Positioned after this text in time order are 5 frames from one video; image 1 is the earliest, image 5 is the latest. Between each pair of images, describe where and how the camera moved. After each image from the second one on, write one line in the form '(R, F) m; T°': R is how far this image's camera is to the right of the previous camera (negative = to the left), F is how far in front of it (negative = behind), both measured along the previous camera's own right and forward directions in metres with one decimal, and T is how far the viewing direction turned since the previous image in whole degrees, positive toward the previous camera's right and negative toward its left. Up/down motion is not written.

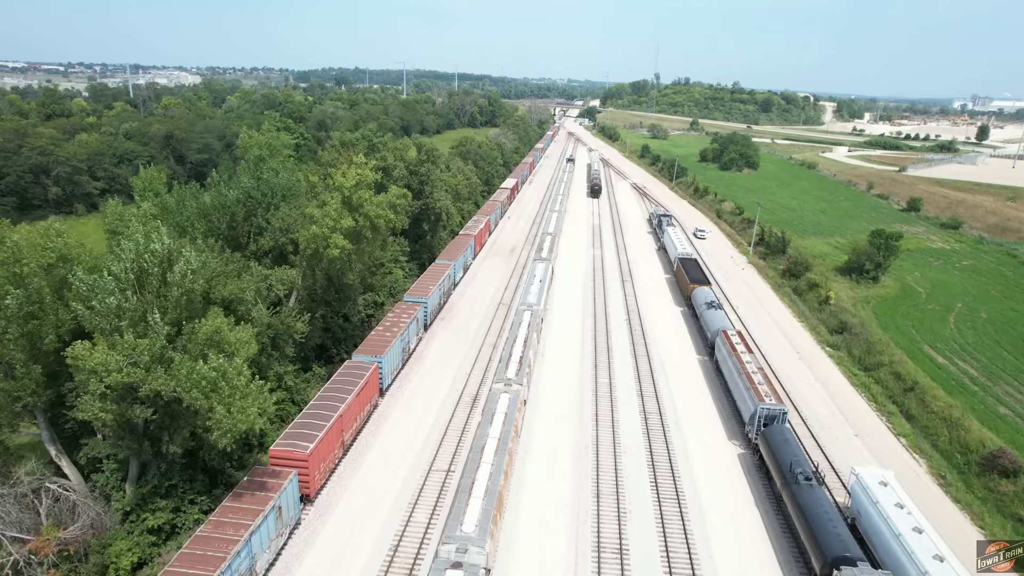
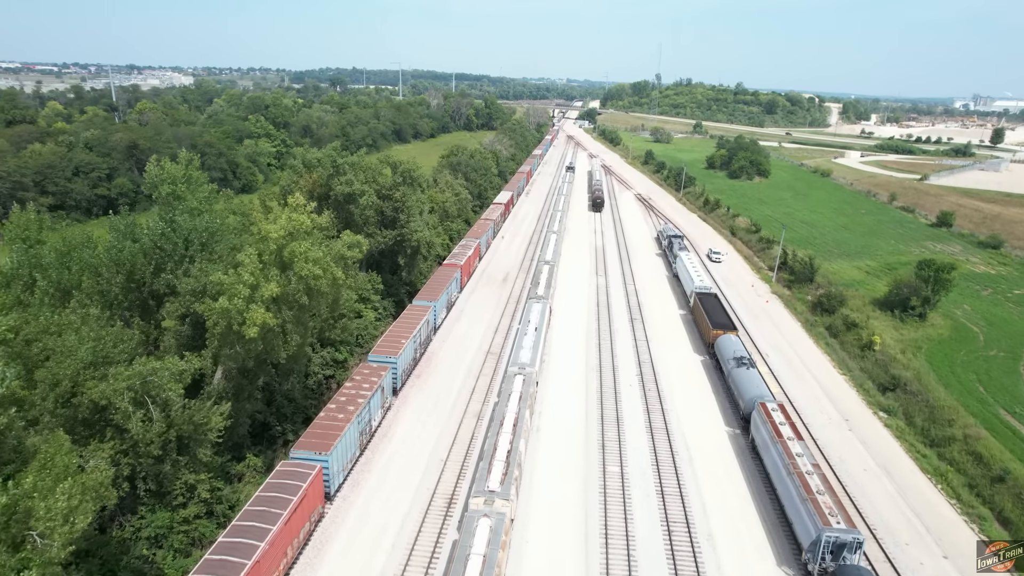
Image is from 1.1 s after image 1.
(+0.5, +6.3) m; 0°
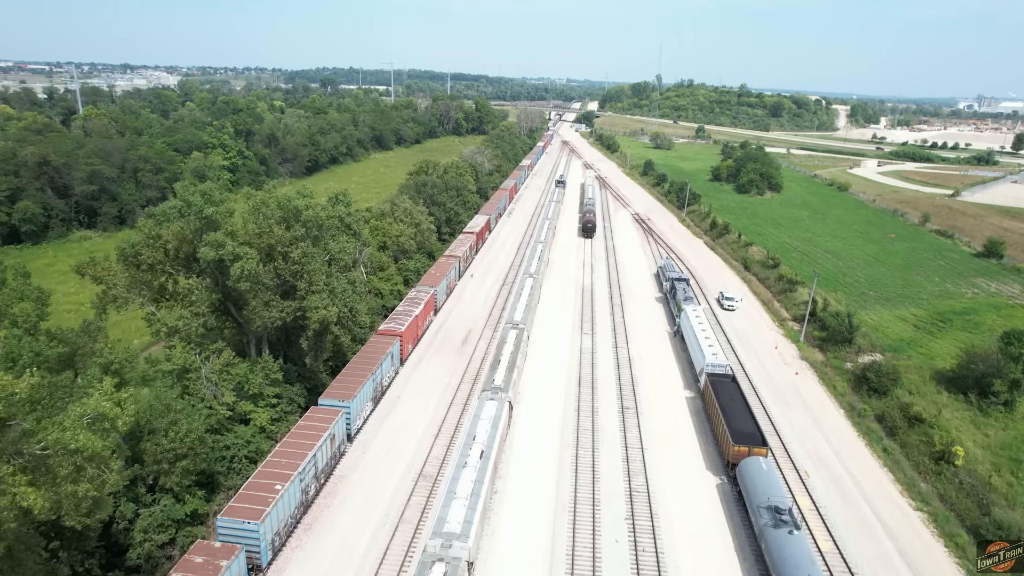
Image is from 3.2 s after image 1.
(+2.5, +10.1) m; 0°
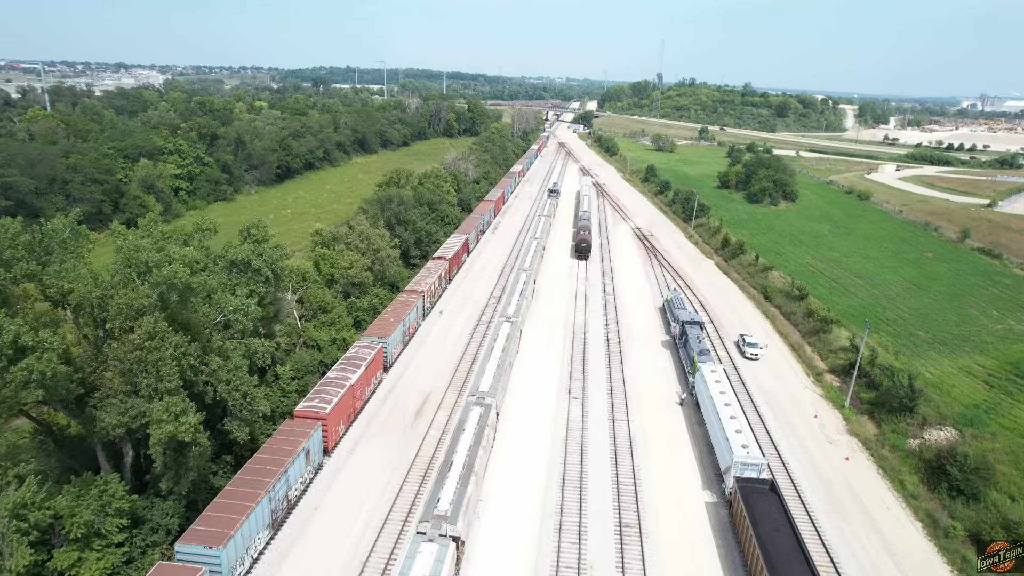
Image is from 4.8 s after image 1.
(+1.6, +8.5) m; 0°
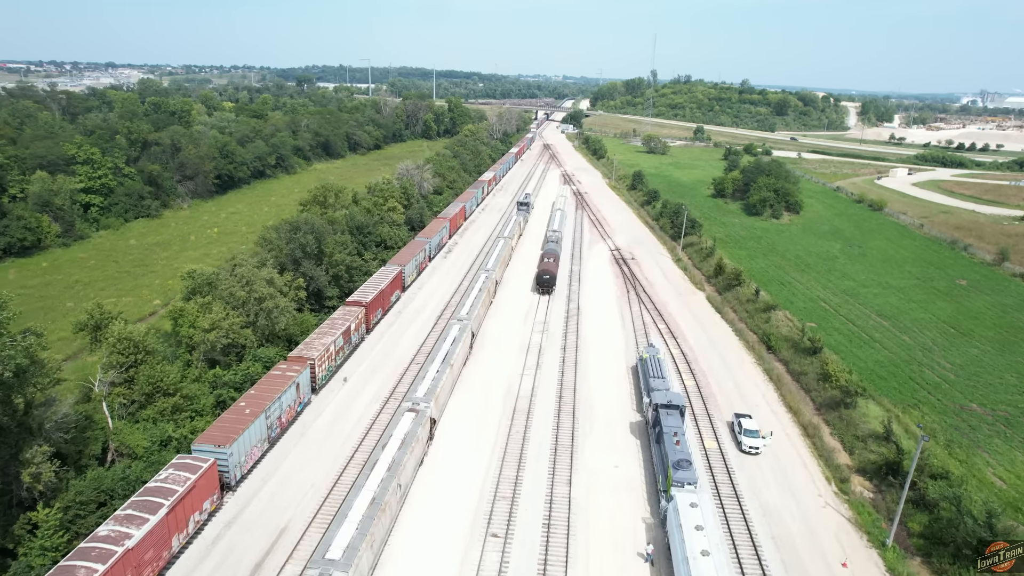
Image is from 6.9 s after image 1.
(+4.0, +10.0) m; 0°
